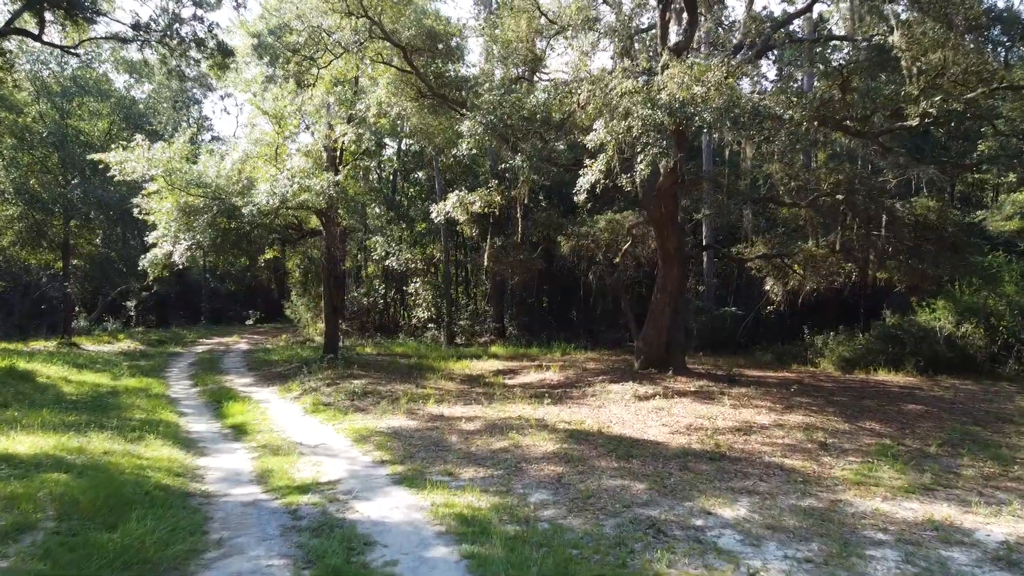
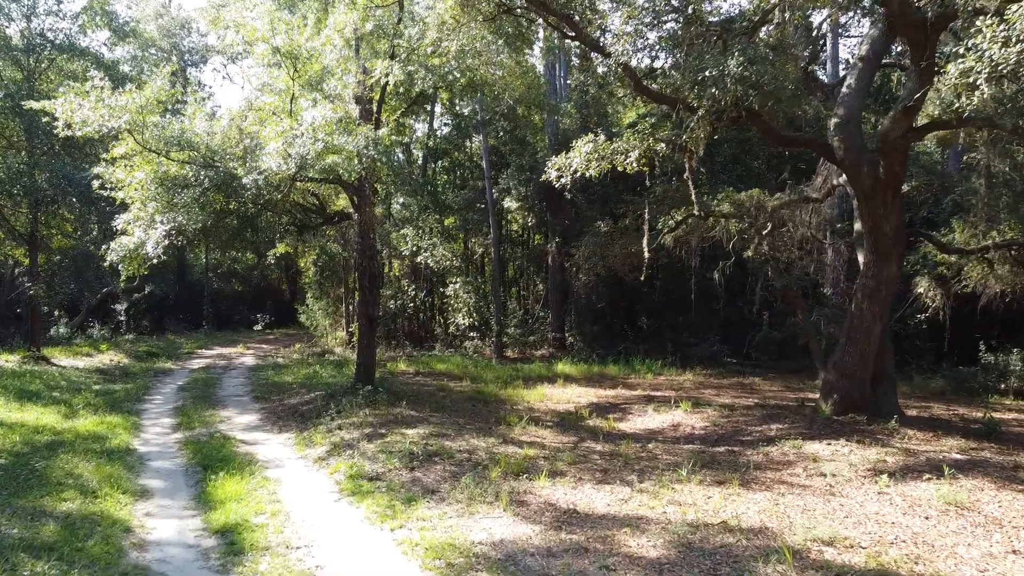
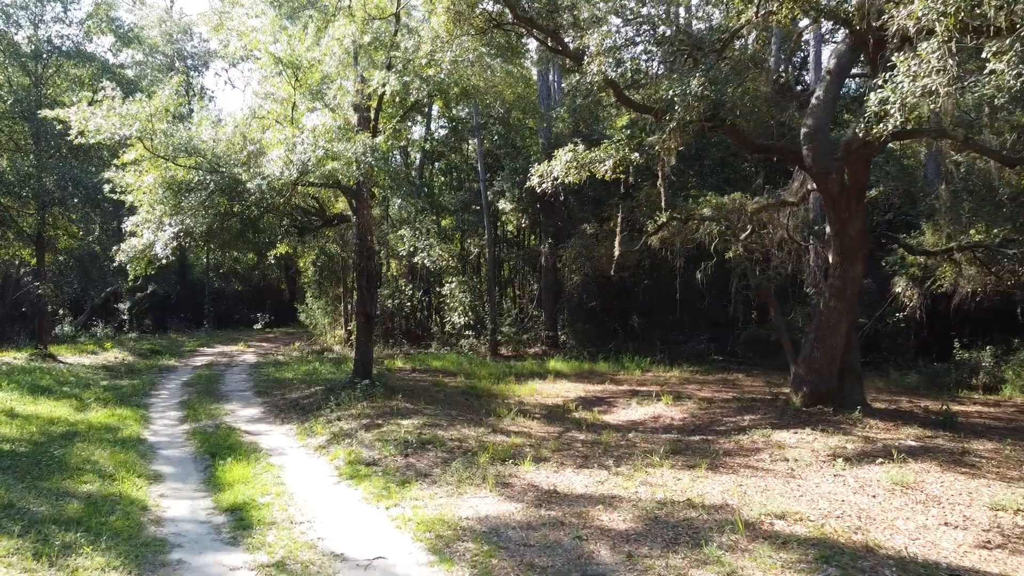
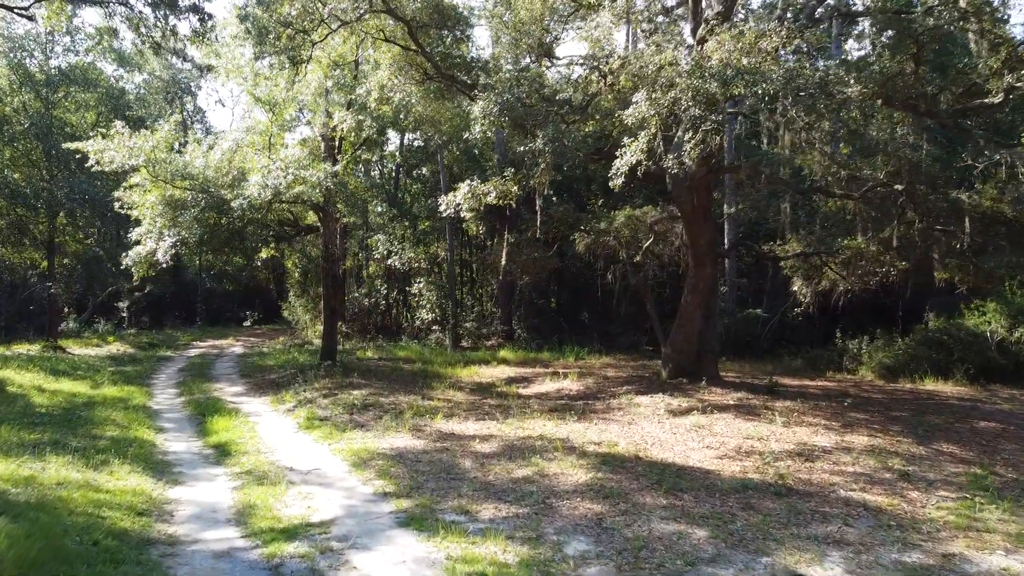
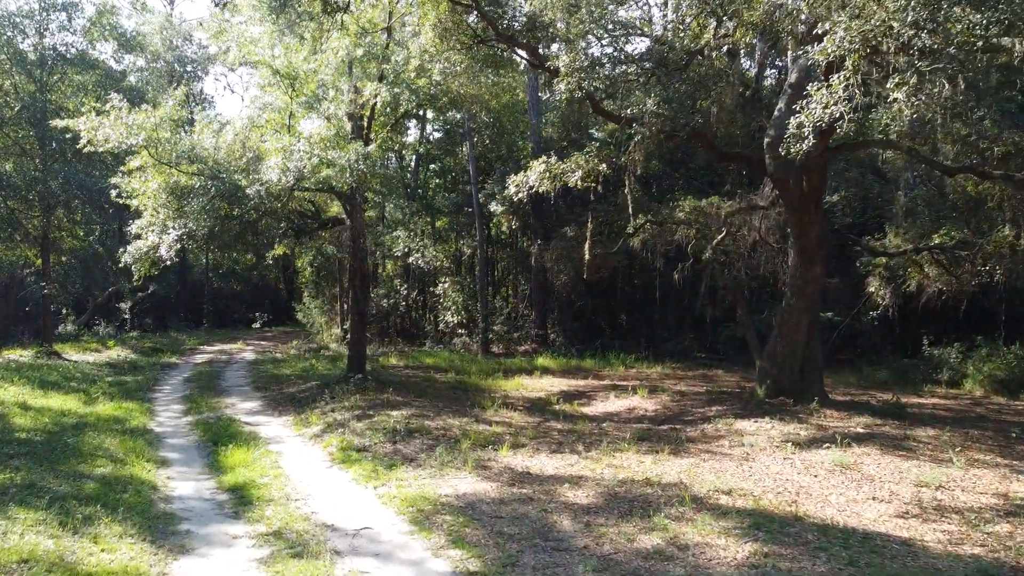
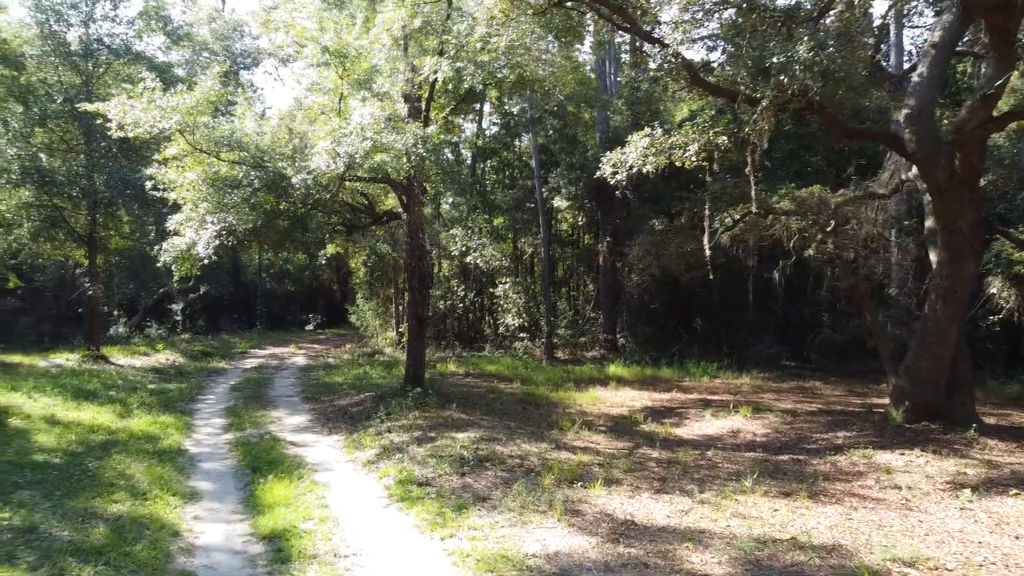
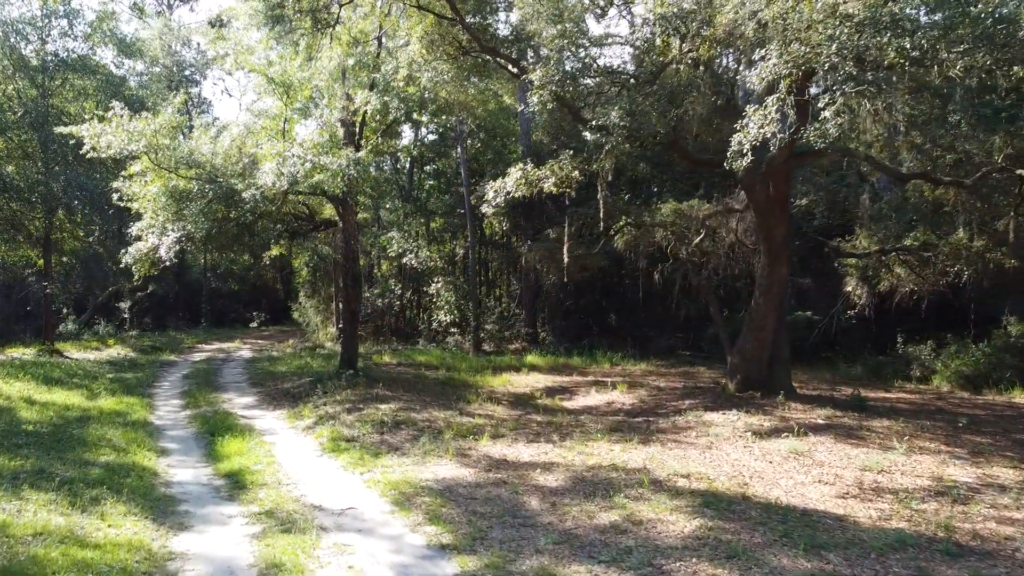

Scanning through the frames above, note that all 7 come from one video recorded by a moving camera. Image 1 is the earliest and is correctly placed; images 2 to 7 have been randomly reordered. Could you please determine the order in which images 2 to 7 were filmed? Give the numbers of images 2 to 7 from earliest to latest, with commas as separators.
4, 7, 5, 3, 2, 6
